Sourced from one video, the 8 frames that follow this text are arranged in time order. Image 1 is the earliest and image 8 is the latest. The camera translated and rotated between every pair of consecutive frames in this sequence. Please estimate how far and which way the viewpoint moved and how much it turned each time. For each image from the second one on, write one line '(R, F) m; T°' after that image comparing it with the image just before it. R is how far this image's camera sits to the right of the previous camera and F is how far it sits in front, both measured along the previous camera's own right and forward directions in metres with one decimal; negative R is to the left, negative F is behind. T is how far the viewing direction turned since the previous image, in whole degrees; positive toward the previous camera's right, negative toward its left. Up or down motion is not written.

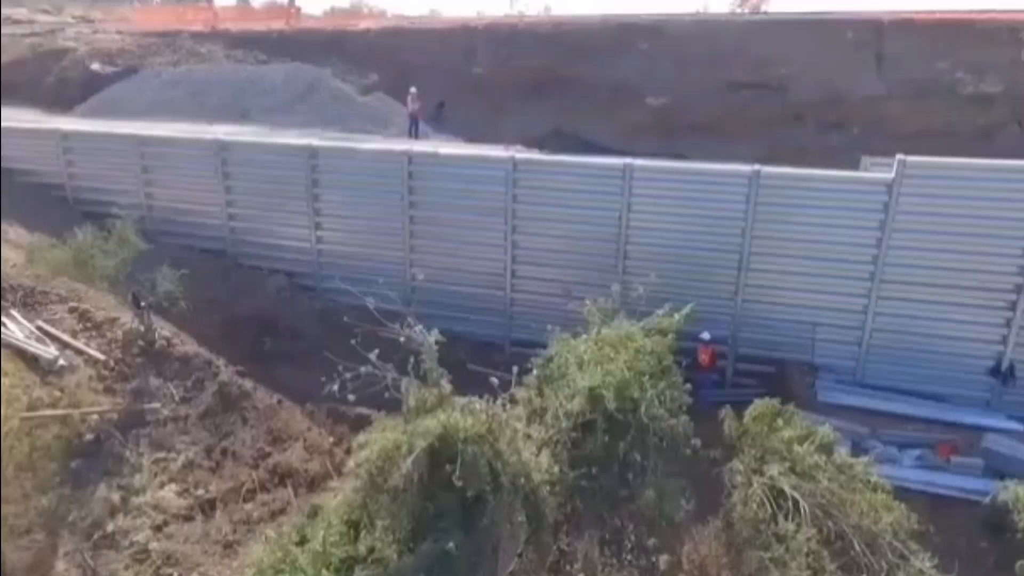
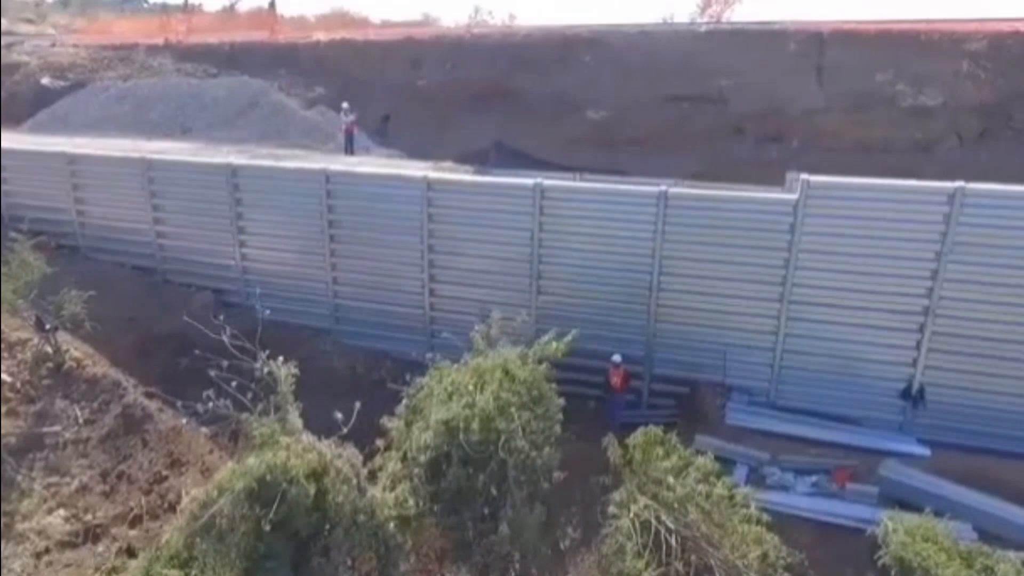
(+1.6, +0.1) m; -1°
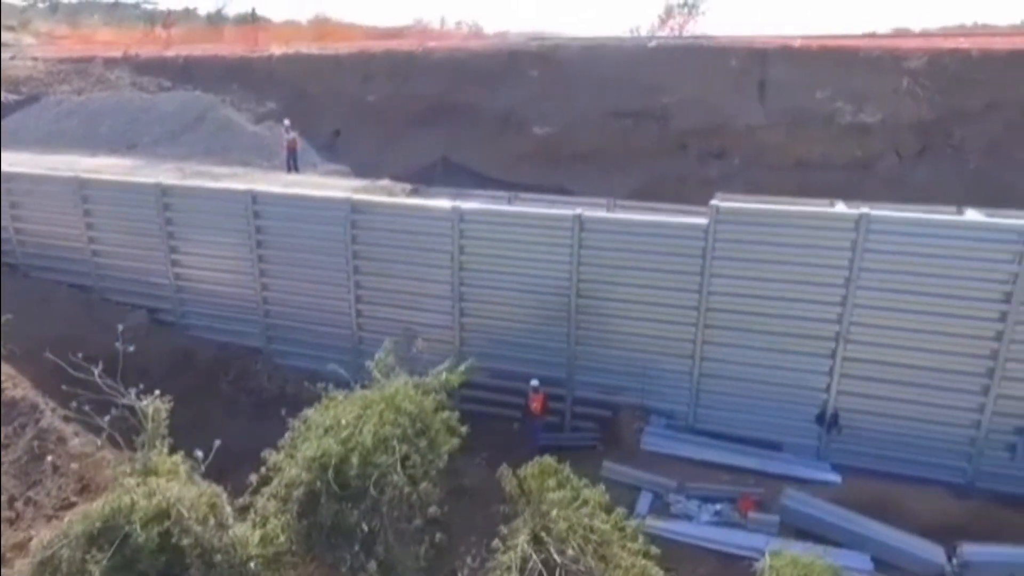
(+1.4, 0.0) m; 0°
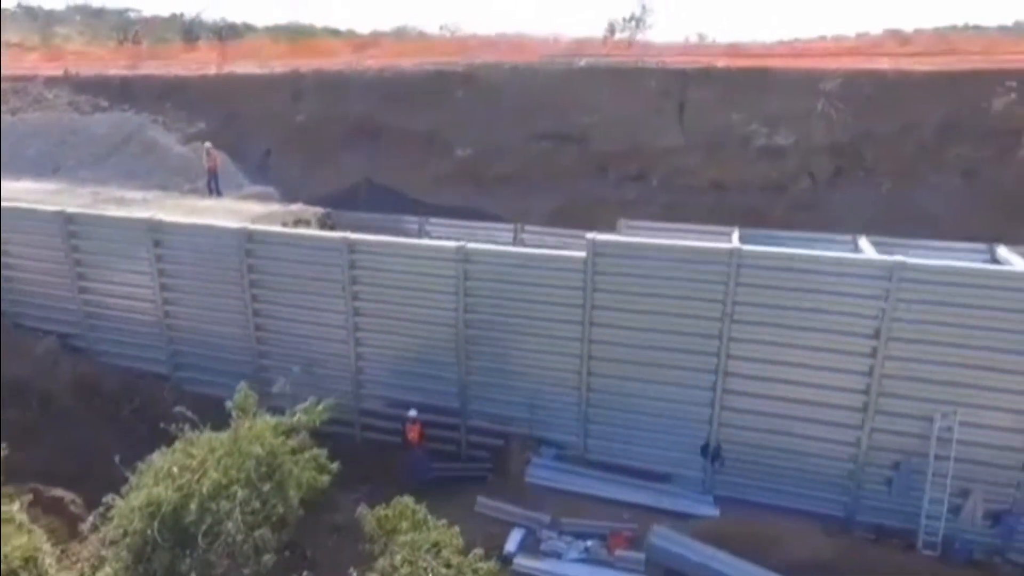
(+1.8, 0.0) m; 0°
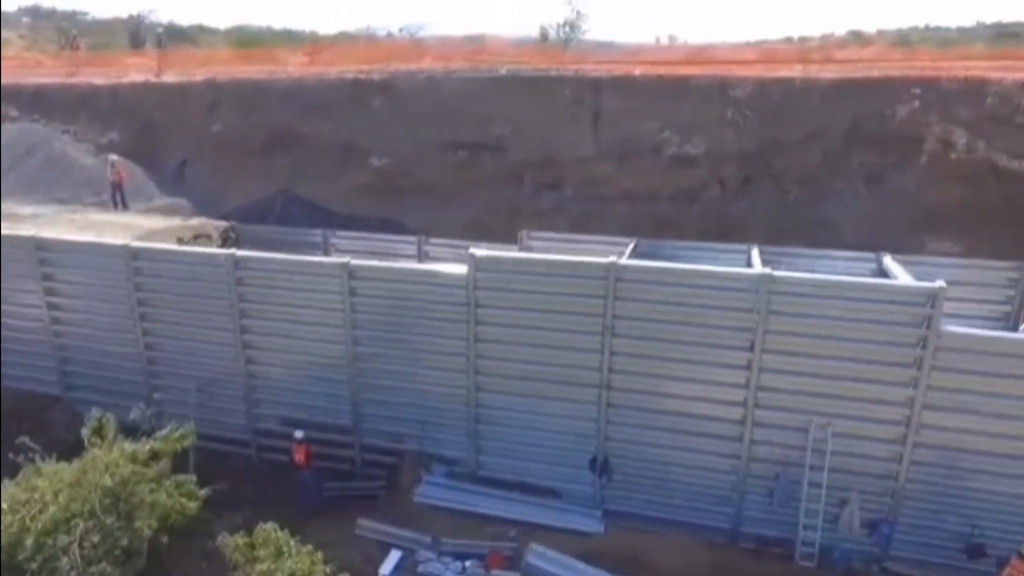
(+1.4, +0.1) m; +2°
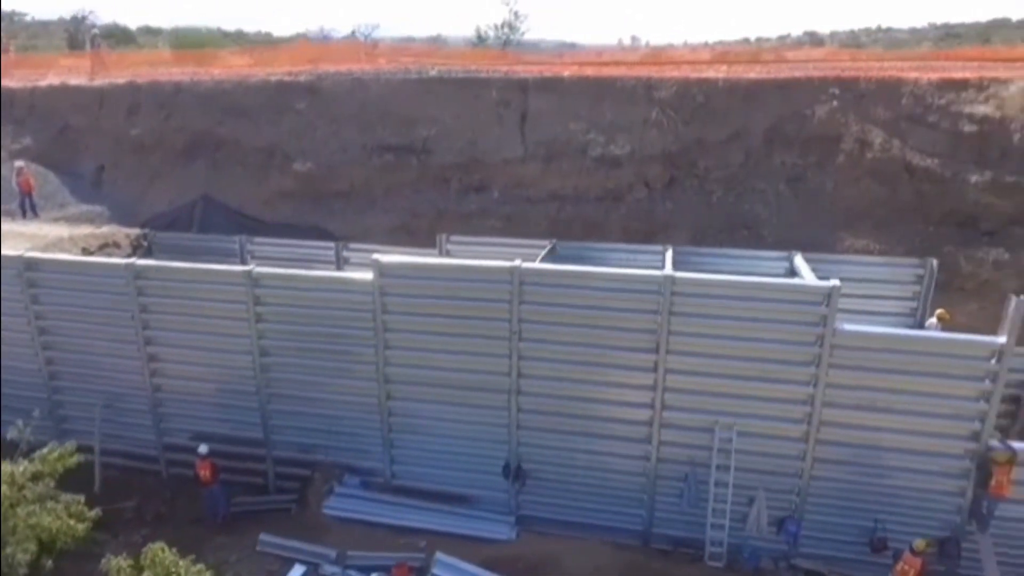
(+0.9, +0.1) m; +3°
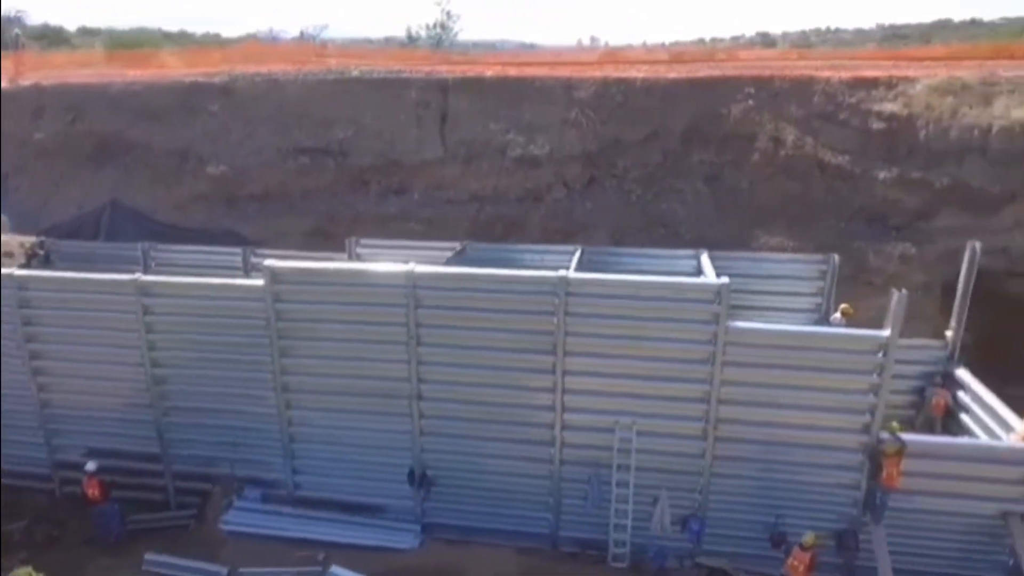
(+1.0, +0.1) m; +3°
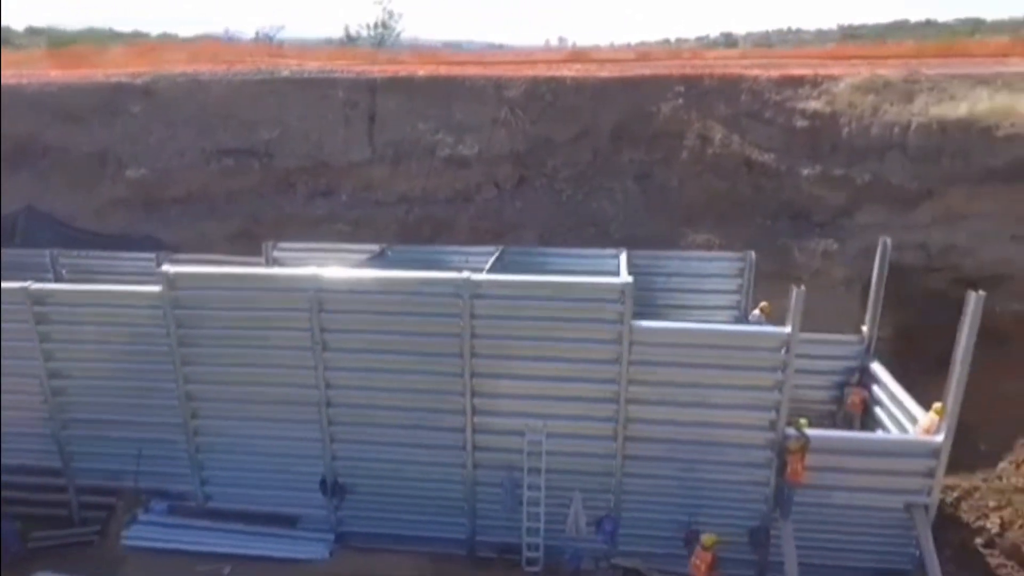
(+0.9, +0.1) m; +2°
